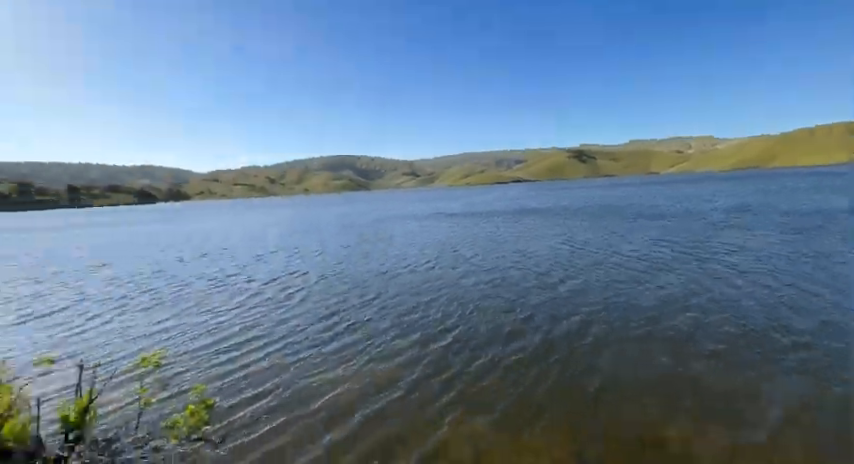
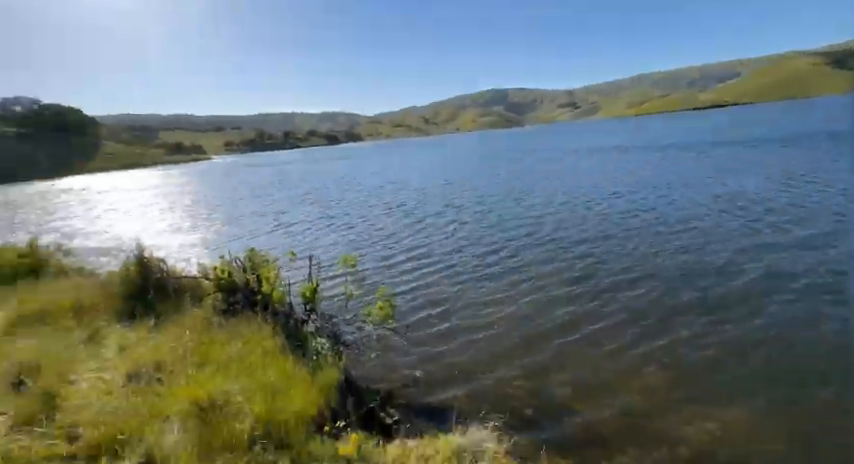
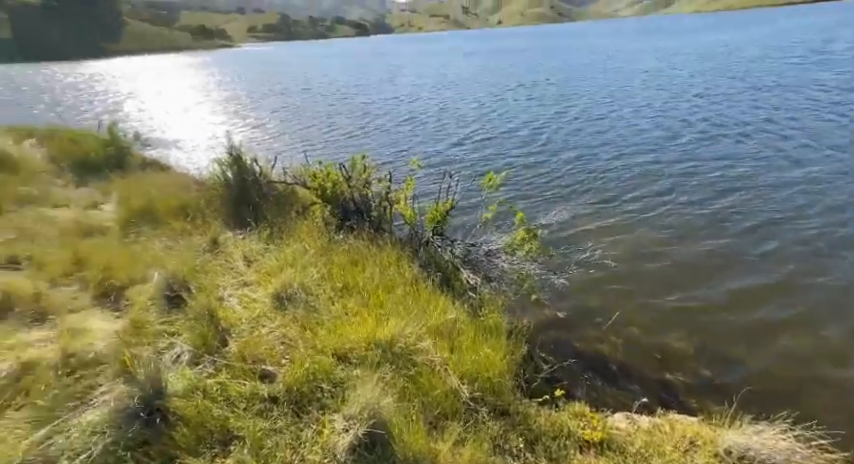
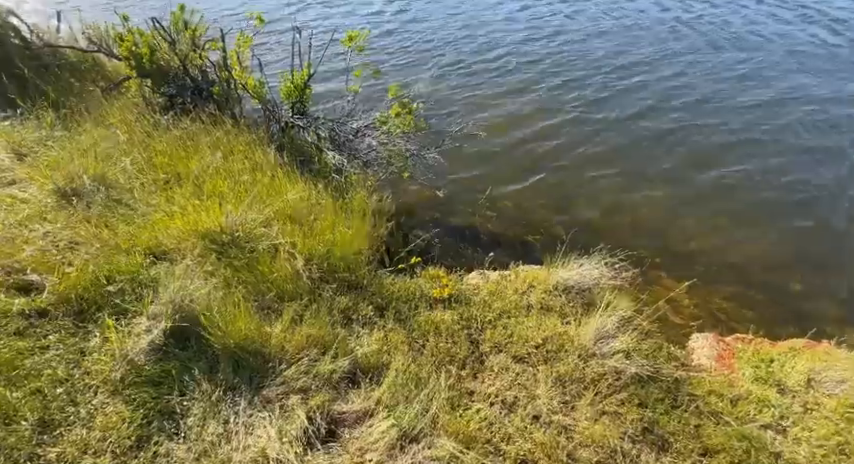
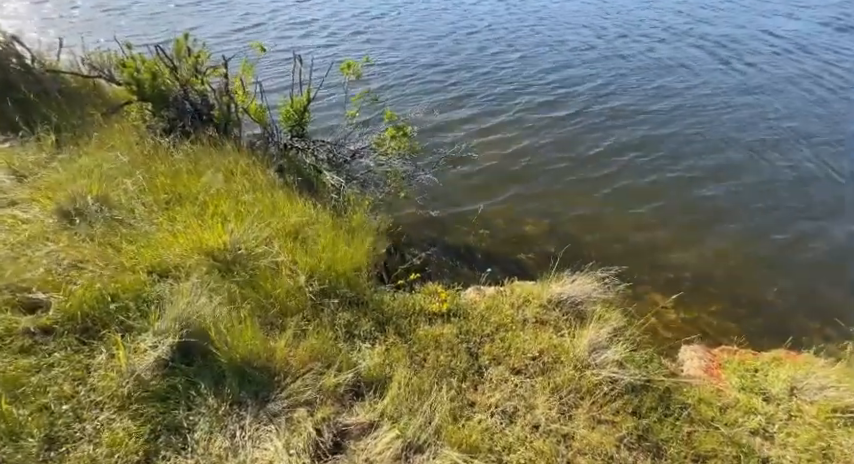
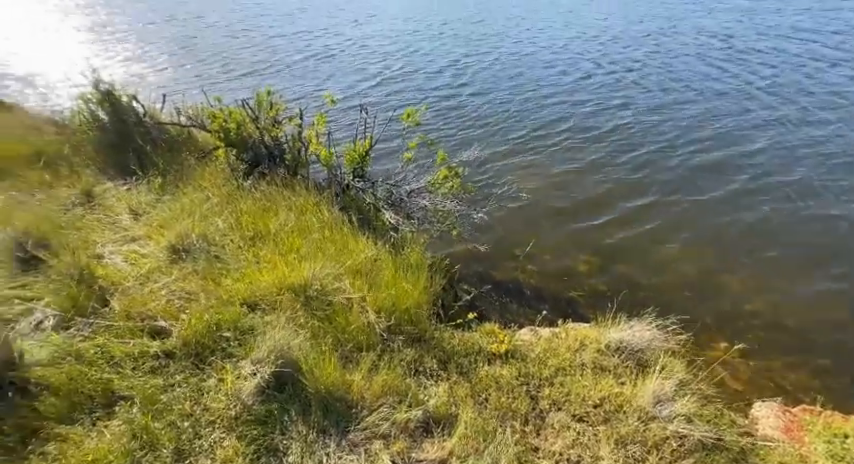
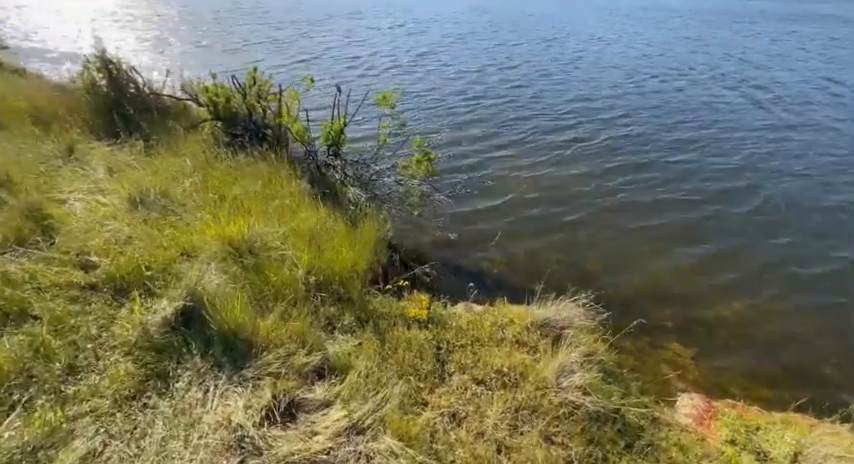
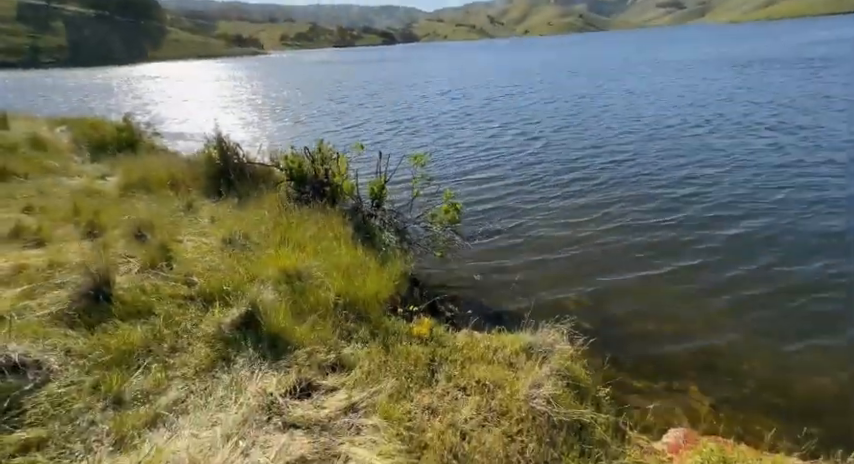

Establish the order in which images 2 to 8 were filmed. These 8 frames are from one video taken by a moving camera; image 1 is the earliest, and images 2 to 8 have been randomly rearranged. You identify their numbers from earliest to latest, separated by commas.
2, 8, 7, 5, 4, 6, 3
